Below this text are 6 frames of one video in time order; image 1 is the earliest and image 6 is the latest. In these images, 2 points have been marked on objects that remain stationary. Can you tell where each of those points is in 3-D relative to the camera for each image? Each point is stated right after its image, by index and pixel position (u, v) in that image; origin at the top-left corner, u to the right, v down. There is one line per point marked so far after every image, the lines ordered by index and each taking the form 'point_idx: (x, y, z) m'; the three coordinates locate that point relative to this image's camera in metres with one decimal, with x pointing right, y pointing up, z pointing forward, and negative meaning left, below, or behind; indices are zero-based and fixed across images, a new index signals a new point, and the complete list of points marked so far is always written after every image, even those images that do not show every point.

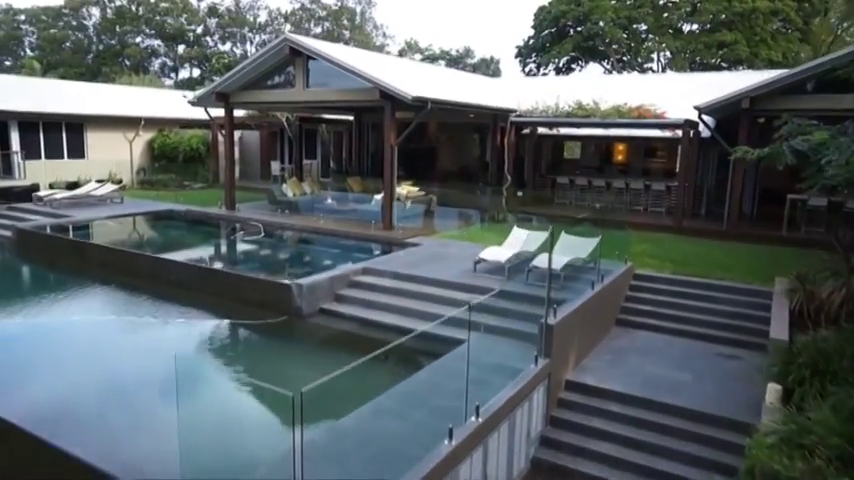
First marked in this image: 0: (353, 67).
0: (-1.6, +3.9, +13.2) m
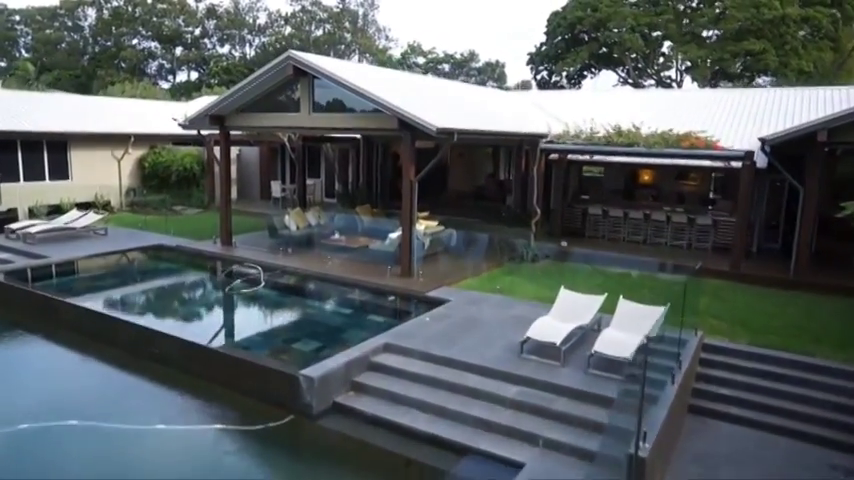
0: (-1.1, +2.9, +11.5) m
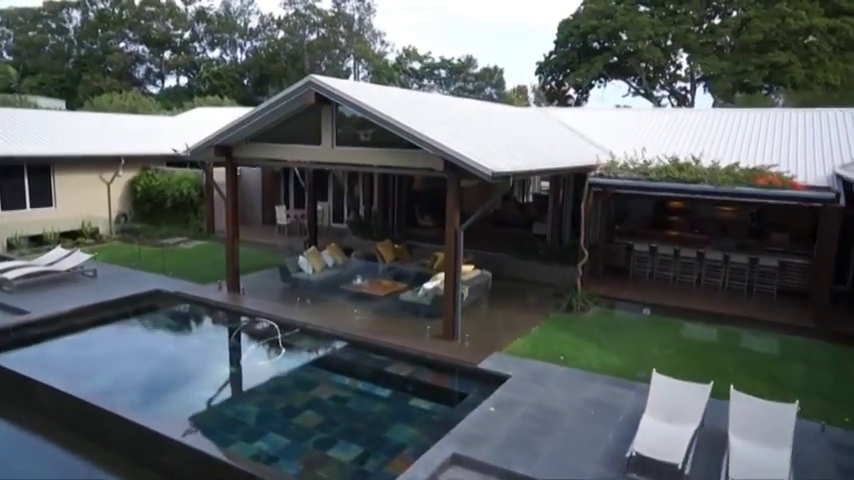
0: (-0.3, +1.9, +9.8) m
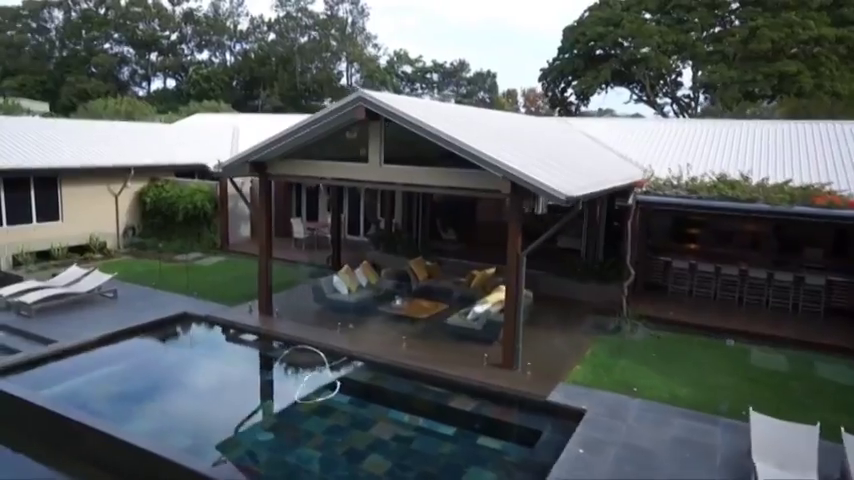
0: (+0.7, +1.5, +9.4) m
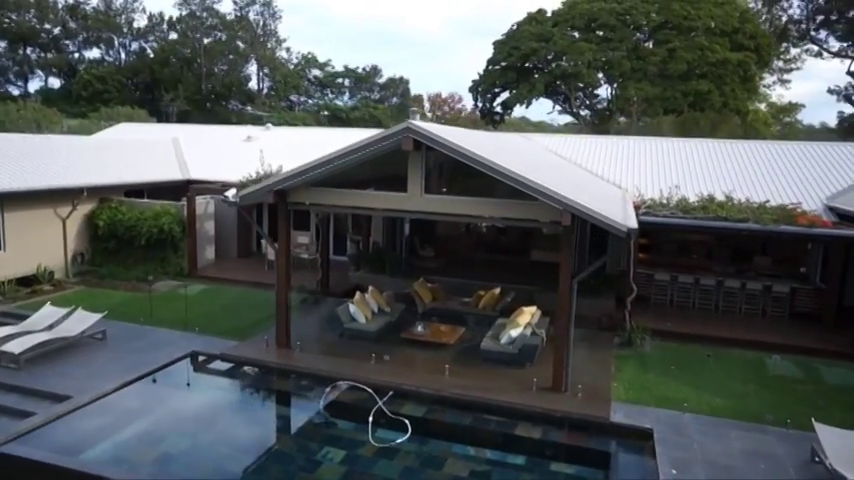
0: (+1.6, +1.0, +9.6) m
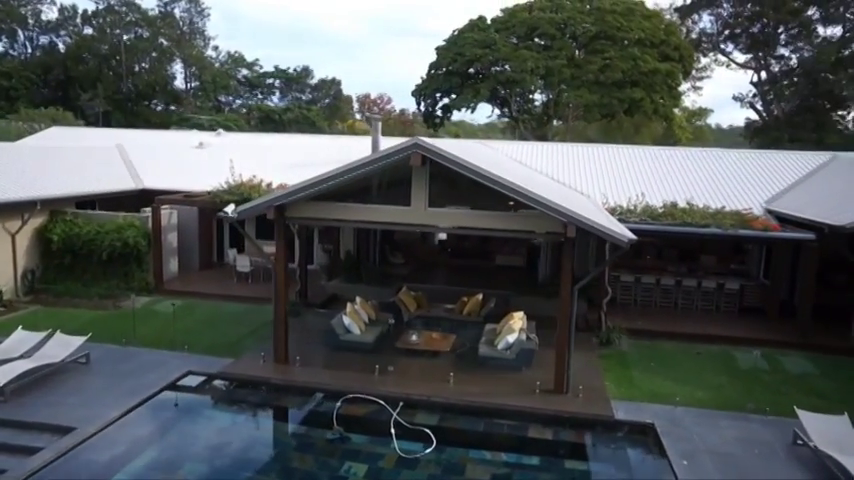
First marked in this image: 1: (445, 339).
0: (+1.8, +0.8, +10.0) m
1: (+0.4, -2.2, +12.9) m
